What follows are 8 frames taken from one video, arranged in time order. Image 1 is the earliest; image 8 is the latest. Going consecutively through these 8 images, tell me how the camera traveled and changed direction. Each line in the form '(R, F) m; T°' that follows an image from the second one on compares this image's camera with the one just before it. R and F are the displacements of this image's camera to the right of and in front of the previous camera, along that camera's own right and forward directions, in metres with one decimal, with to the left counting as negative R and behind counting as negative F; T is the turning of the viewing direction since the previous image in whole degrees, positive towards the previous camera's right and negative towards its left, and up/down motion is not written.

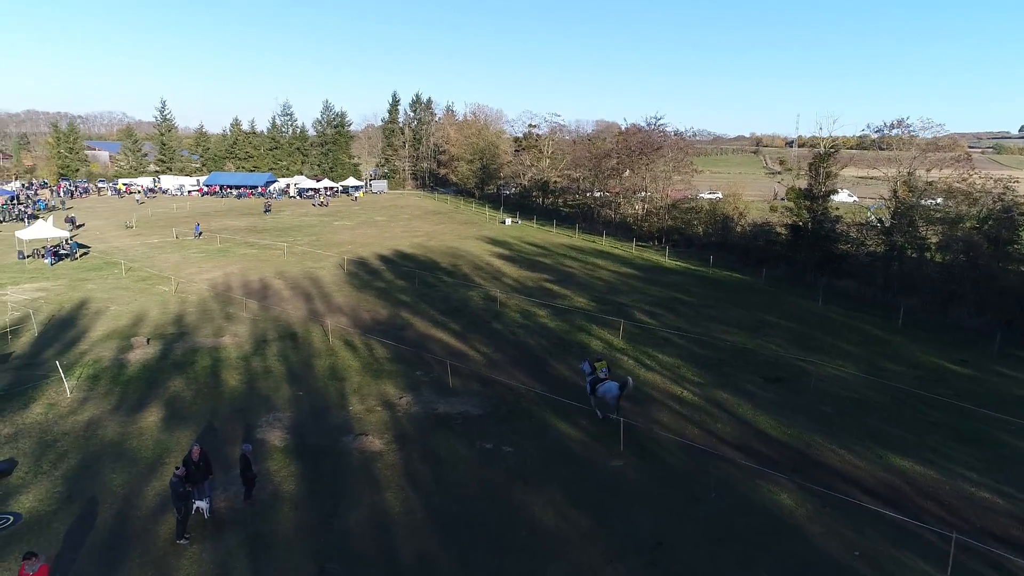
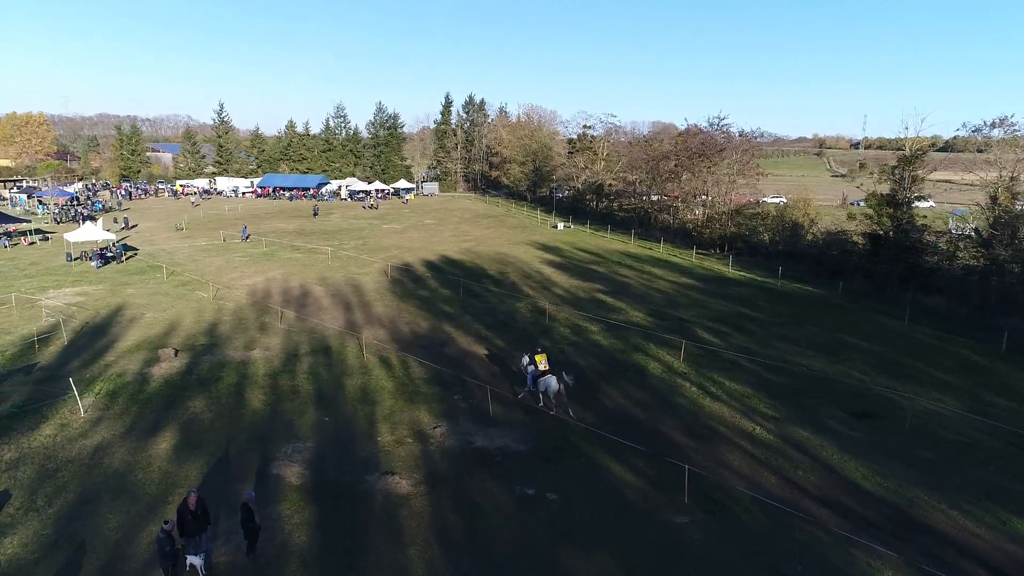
(+0.1, +1.6) m; -4°
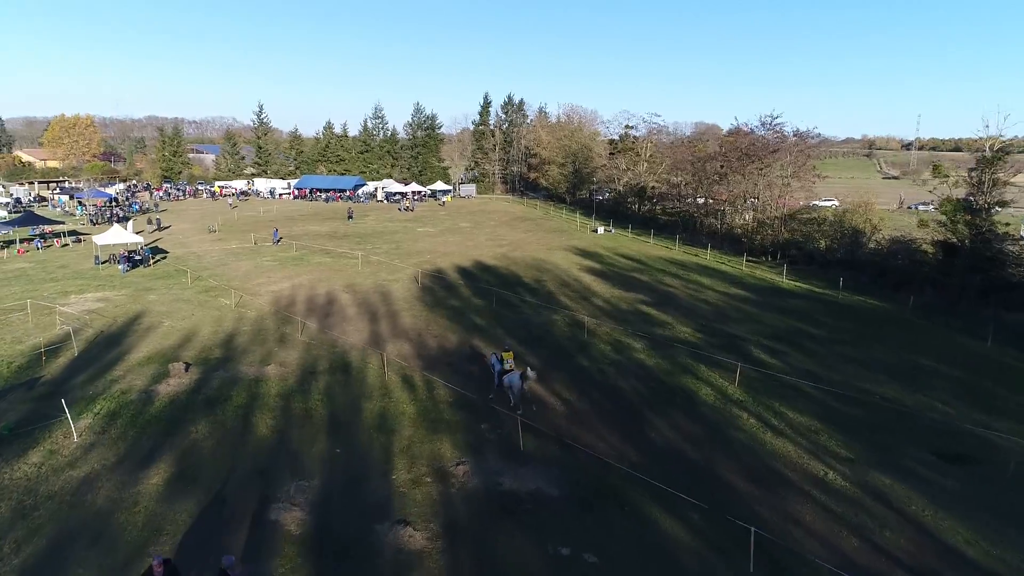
(+0.1, +1.6) m; -3°
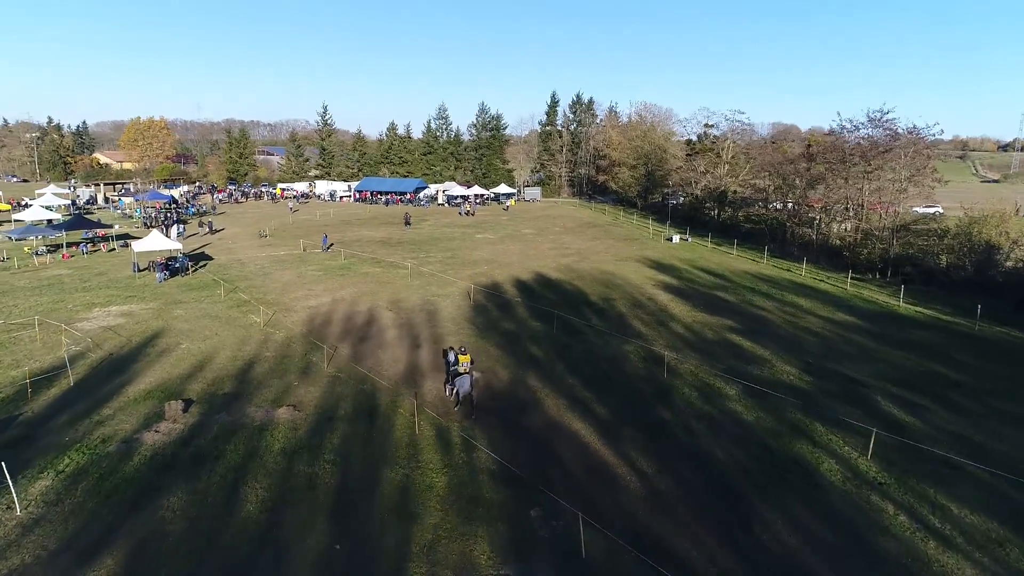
(0.0, +3.2) m; -5°
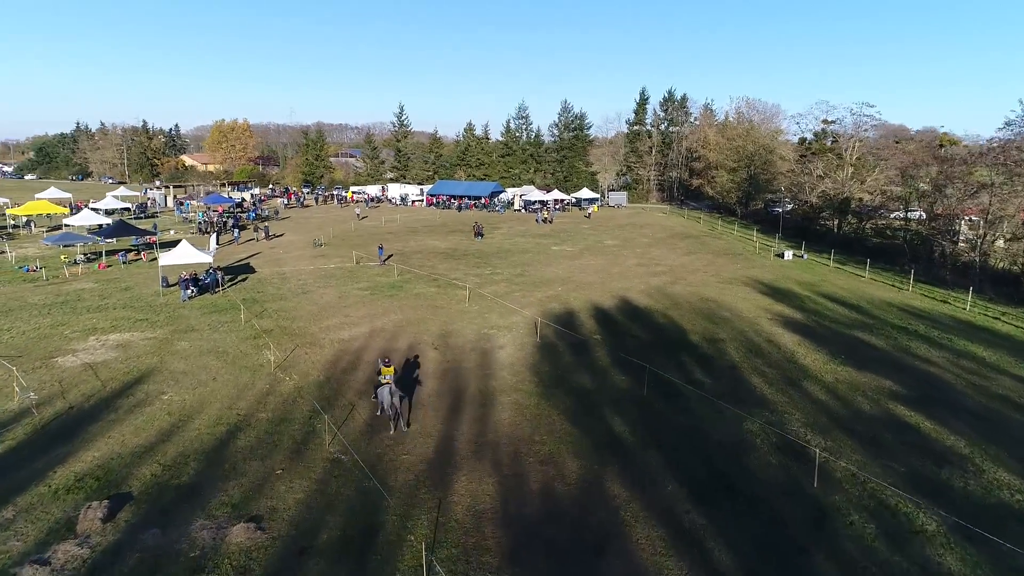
(+0.1, +4.9) m; -7°
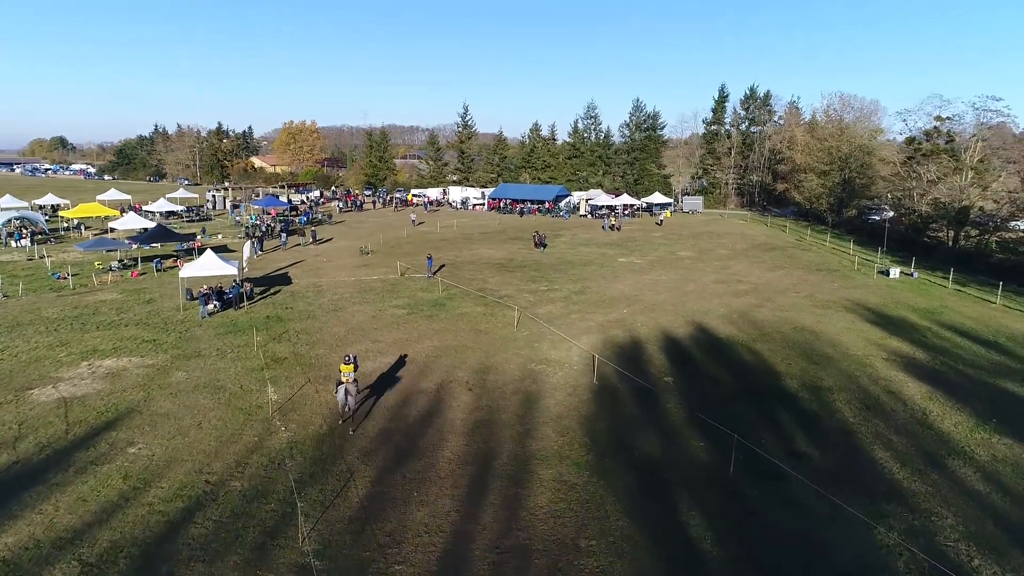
(+0.4, +3.3) m; -6°
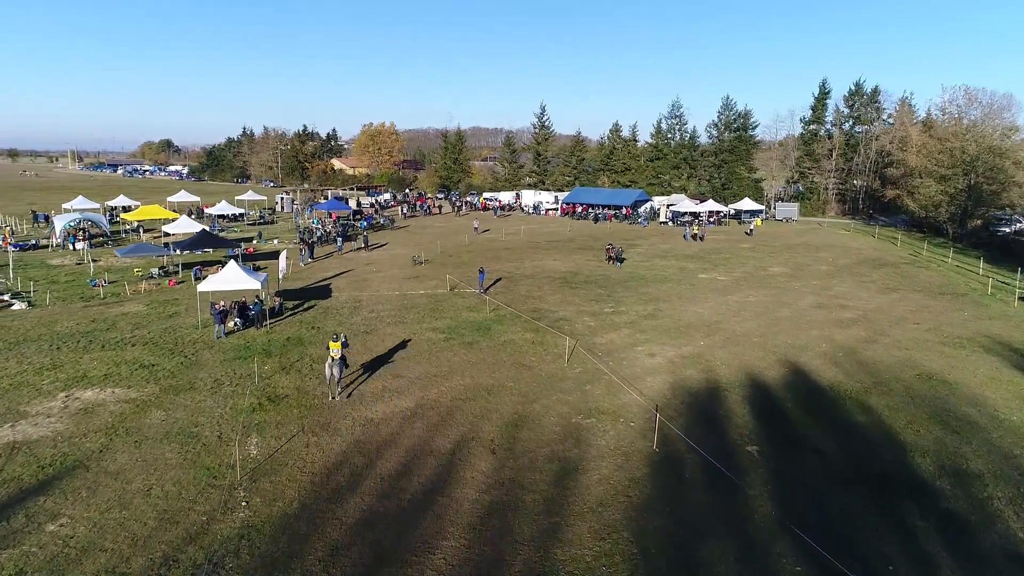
(+0.7, +3.2) m; -7°
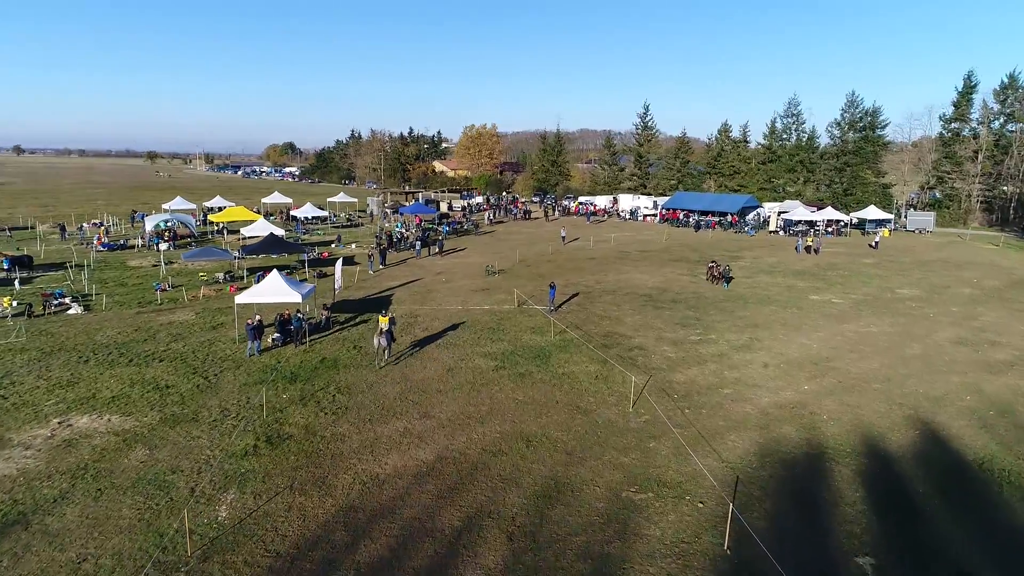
(+1.0, +2.7) m; -9°
